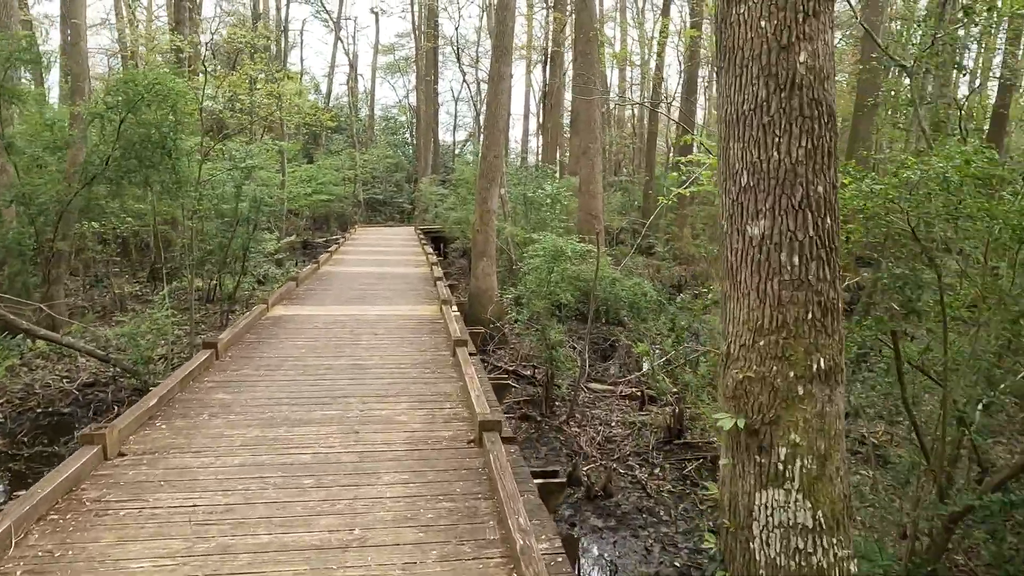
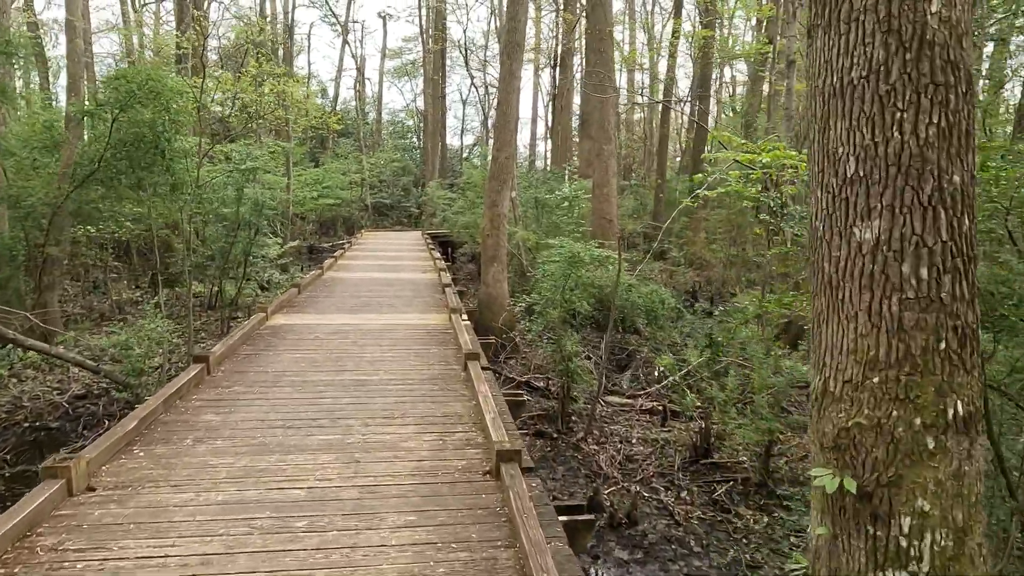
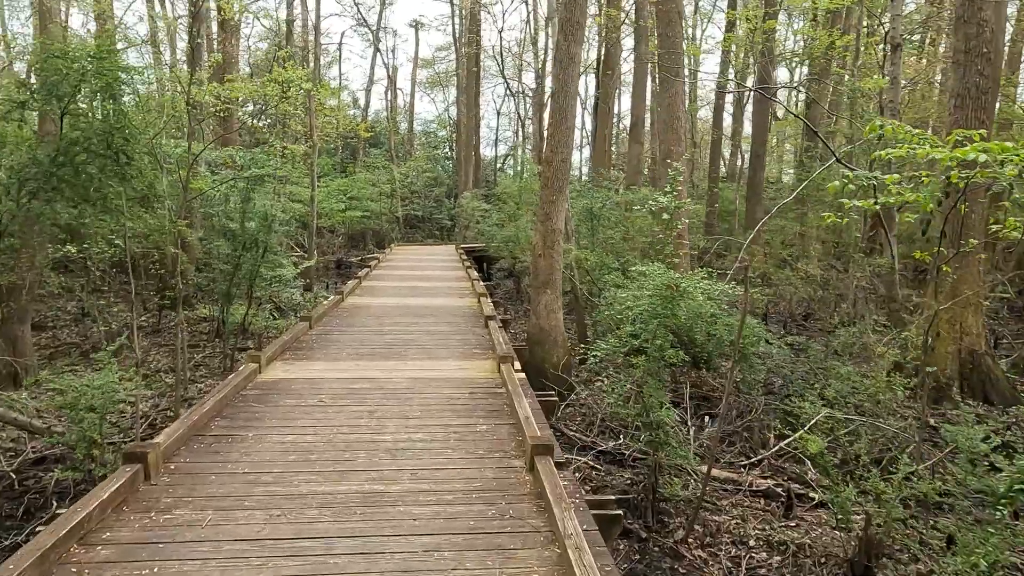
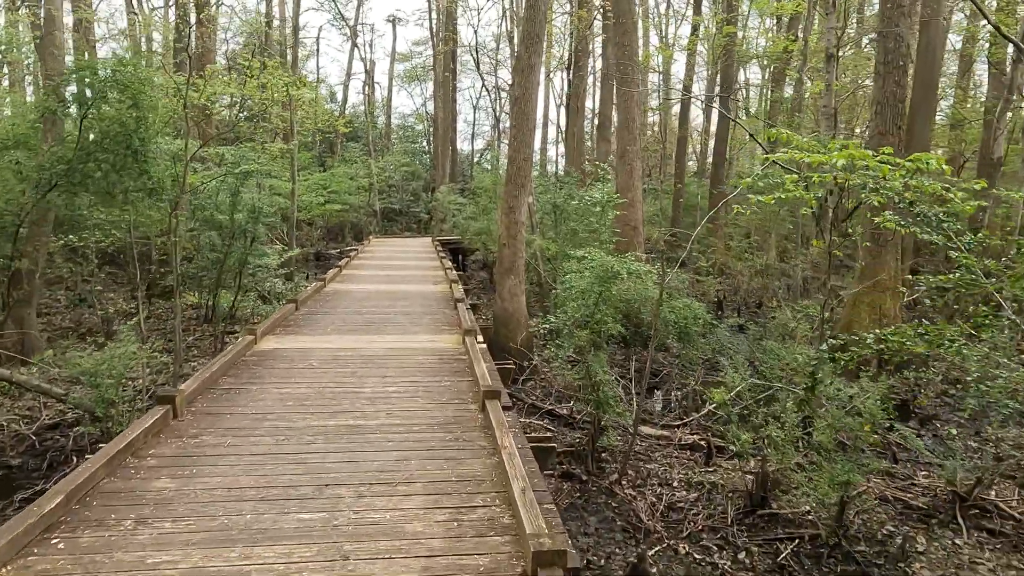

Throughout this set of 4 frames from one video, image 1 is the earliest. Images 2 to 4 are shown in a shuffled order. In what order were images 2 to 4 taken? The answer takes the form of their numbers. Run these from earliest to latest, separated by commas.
2, 4, 3
